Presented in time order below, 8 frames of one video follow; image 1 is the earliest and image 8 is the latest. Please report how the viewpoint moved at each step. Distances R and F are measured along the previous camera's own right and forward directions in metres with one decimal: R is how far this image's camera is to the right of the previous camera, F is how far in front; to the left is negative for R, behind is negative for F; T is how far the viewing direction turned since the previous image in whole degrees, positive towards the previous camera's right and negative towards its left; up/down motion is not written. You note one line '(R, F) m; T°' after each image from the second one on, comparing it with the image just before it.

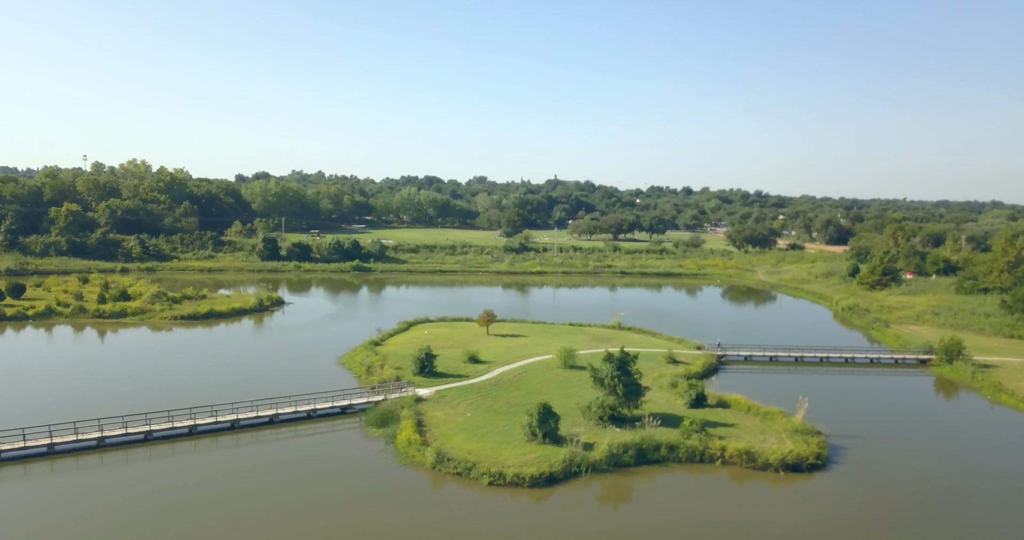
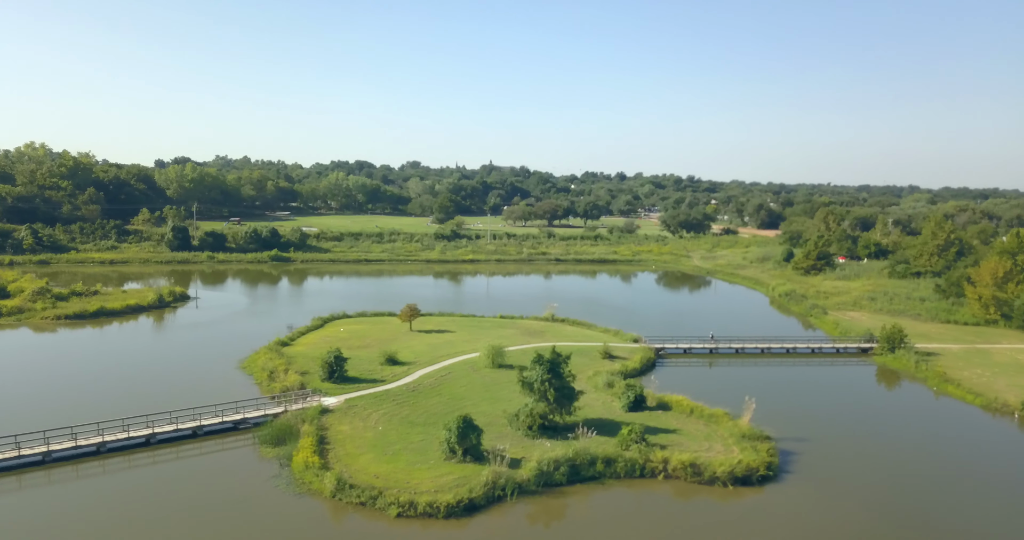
(+0.6, +2.9) m; +5°
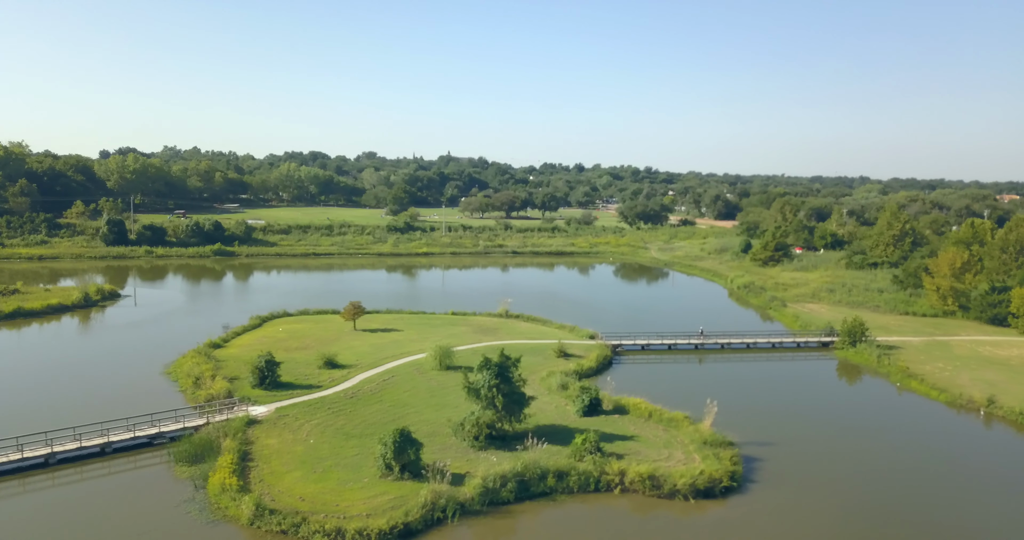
(+0.4, +1.8) m; +3°
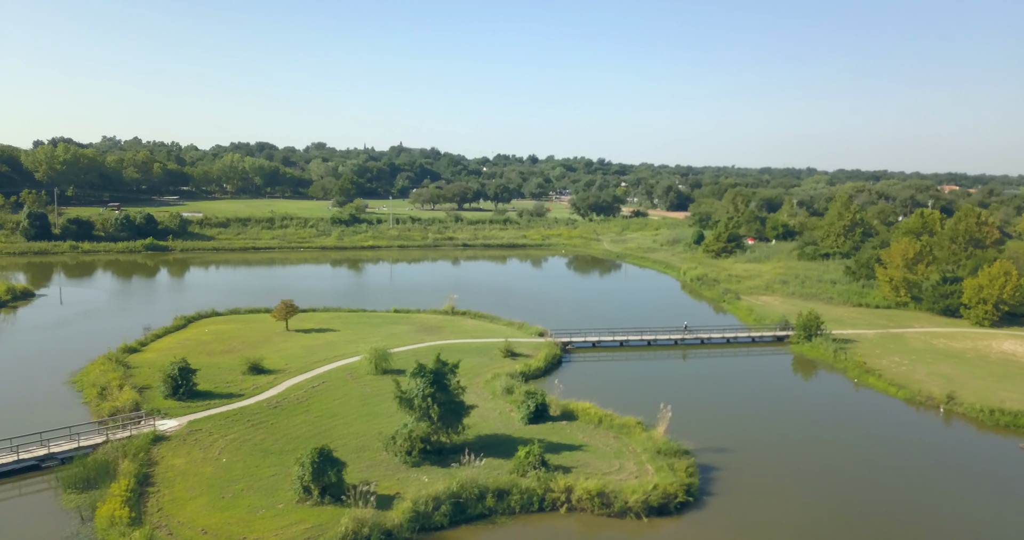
(+0.5, +1.8) m; +3°
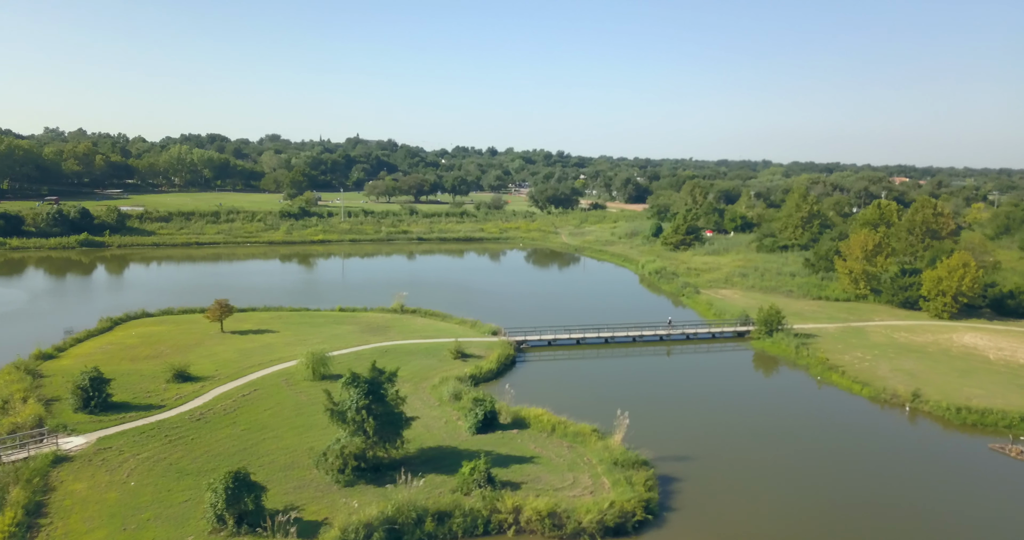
(+0.4, +1.6) m; +3°
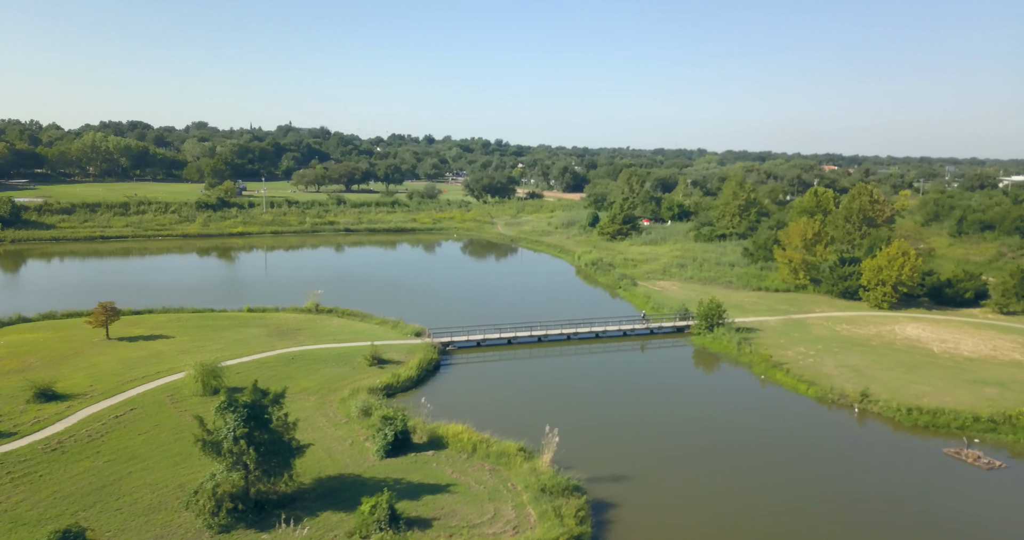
(+0.6, +2.4) m; +4°
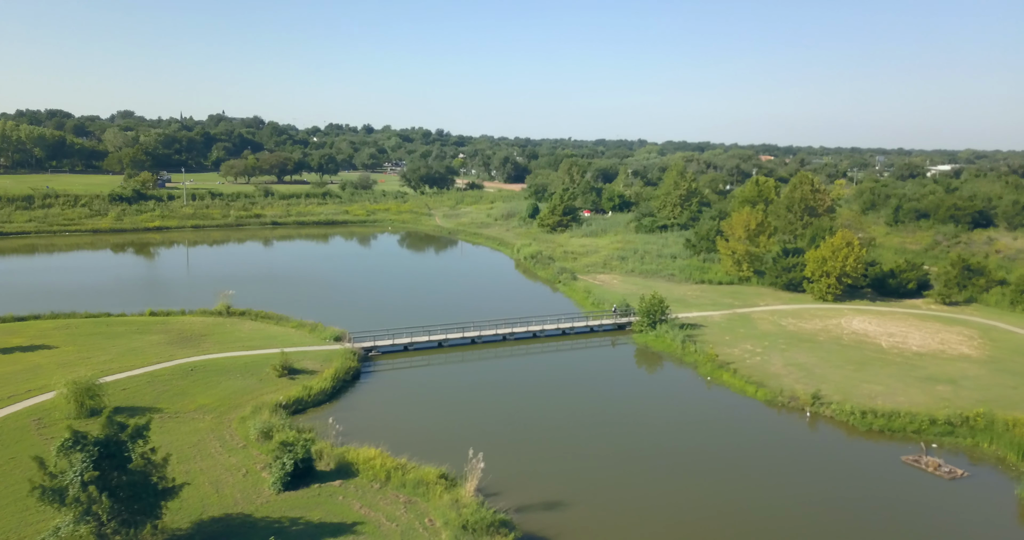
(+0.5, +2.1) m; +4°
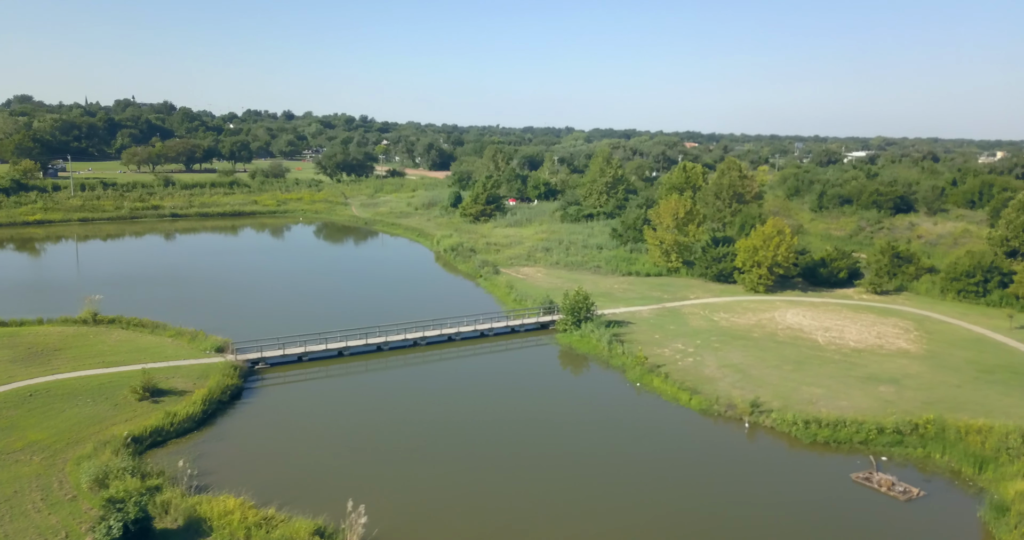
(+0.7, +2.7) m; +5°
